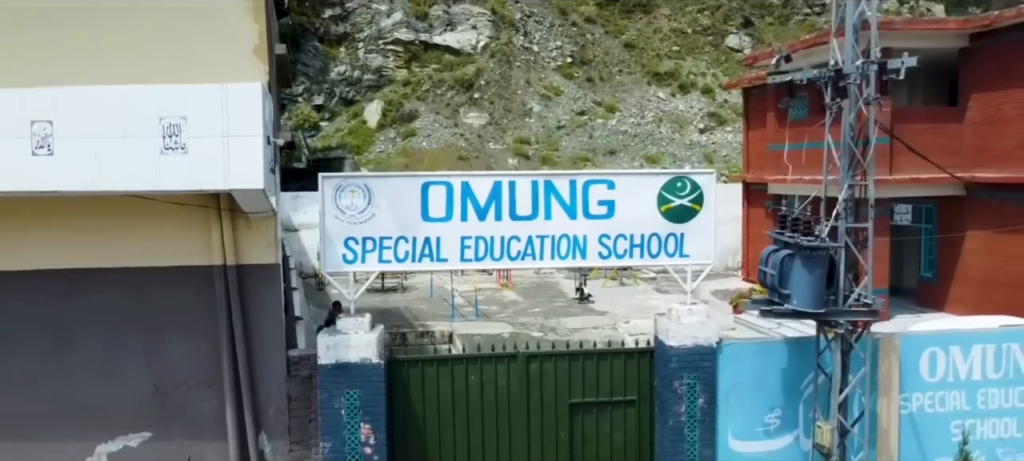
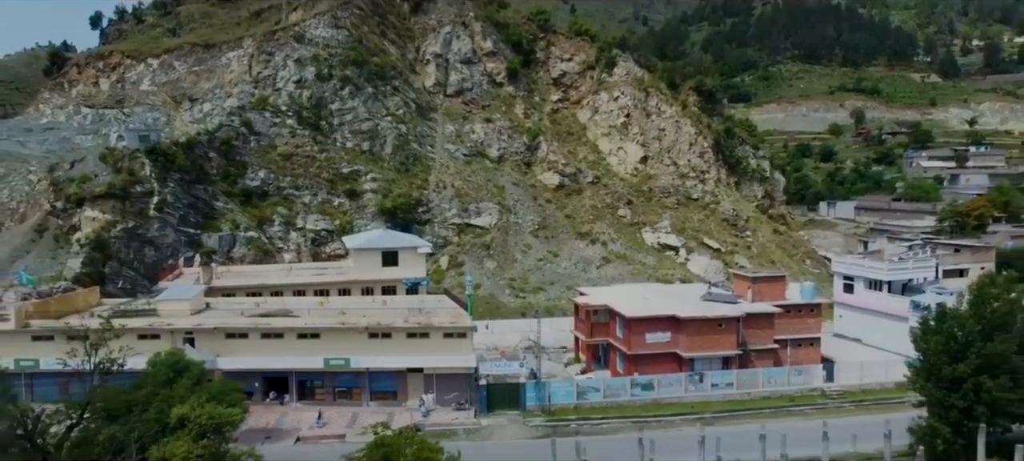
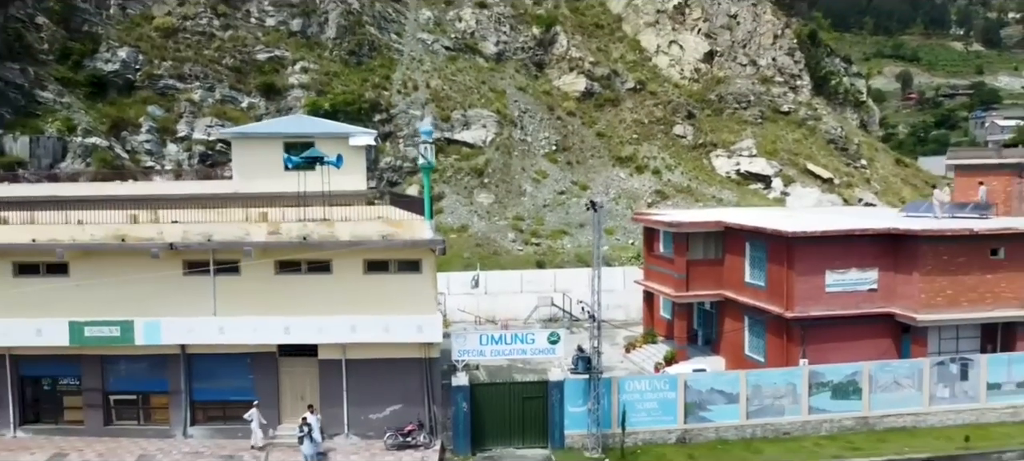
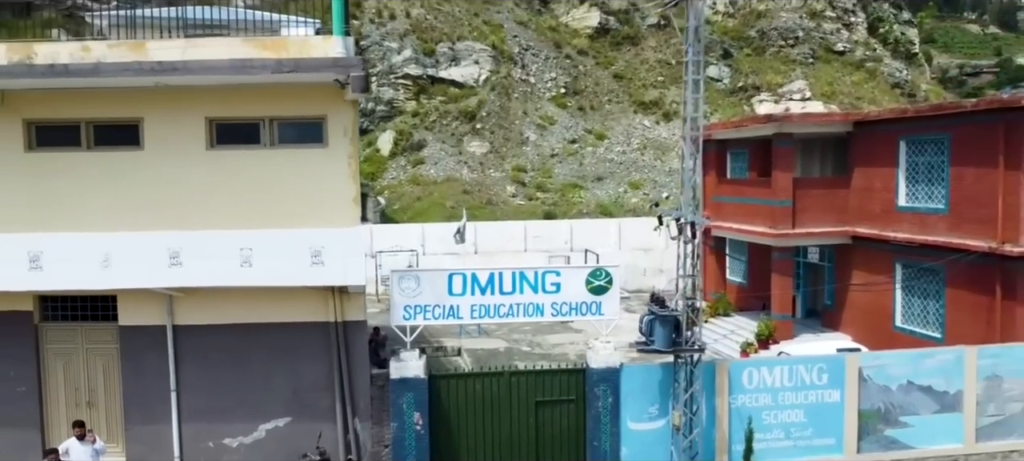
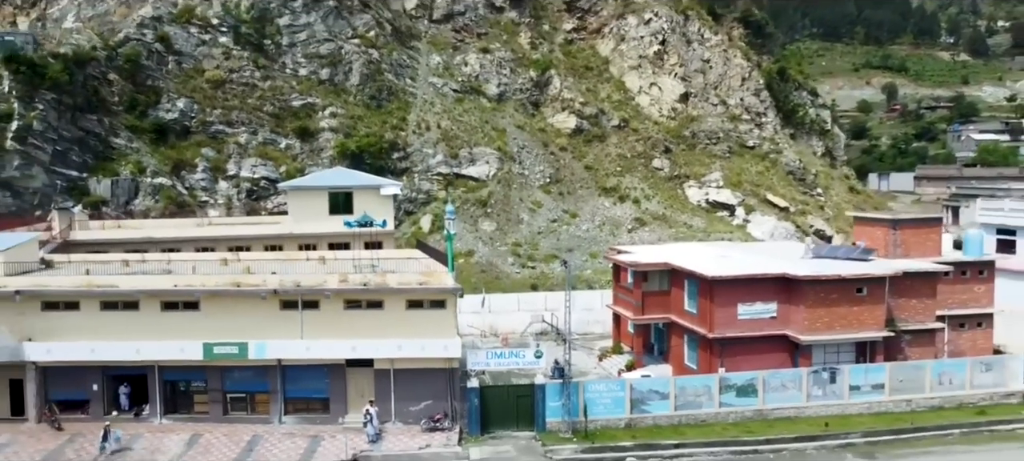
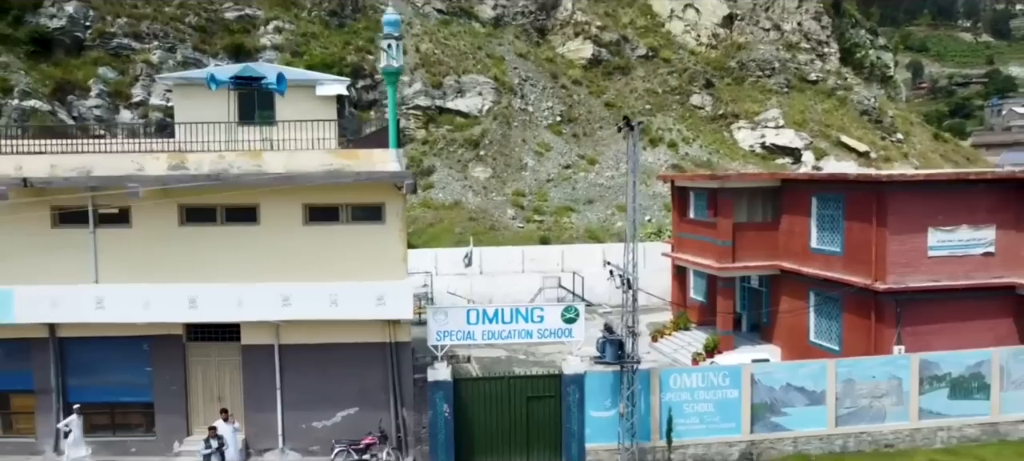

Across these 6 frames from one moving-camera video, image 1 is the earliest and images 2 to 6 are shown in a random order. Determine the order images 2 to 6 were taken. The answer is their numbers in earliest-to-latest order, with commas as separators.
4, 6, 3, 5, 2
